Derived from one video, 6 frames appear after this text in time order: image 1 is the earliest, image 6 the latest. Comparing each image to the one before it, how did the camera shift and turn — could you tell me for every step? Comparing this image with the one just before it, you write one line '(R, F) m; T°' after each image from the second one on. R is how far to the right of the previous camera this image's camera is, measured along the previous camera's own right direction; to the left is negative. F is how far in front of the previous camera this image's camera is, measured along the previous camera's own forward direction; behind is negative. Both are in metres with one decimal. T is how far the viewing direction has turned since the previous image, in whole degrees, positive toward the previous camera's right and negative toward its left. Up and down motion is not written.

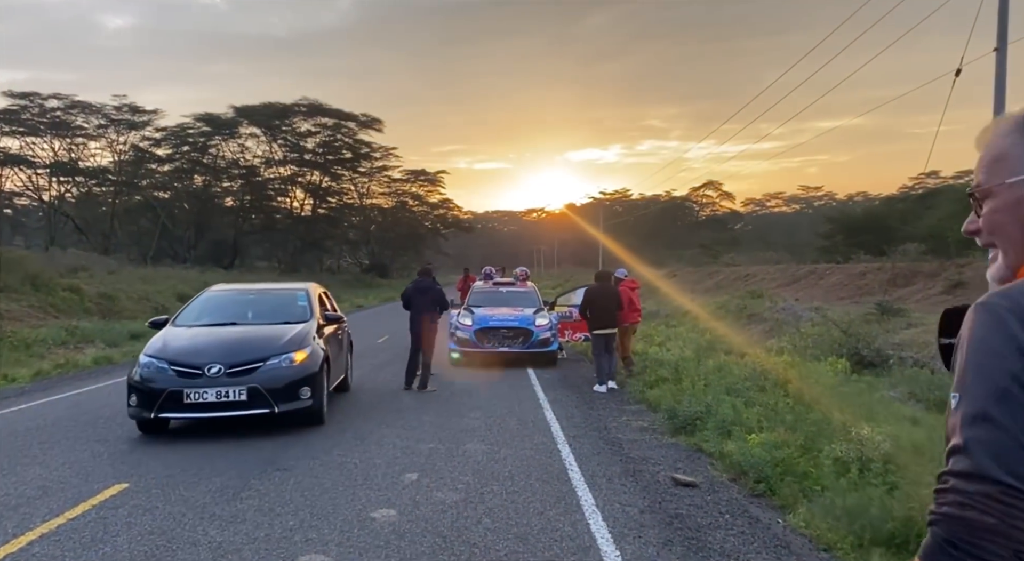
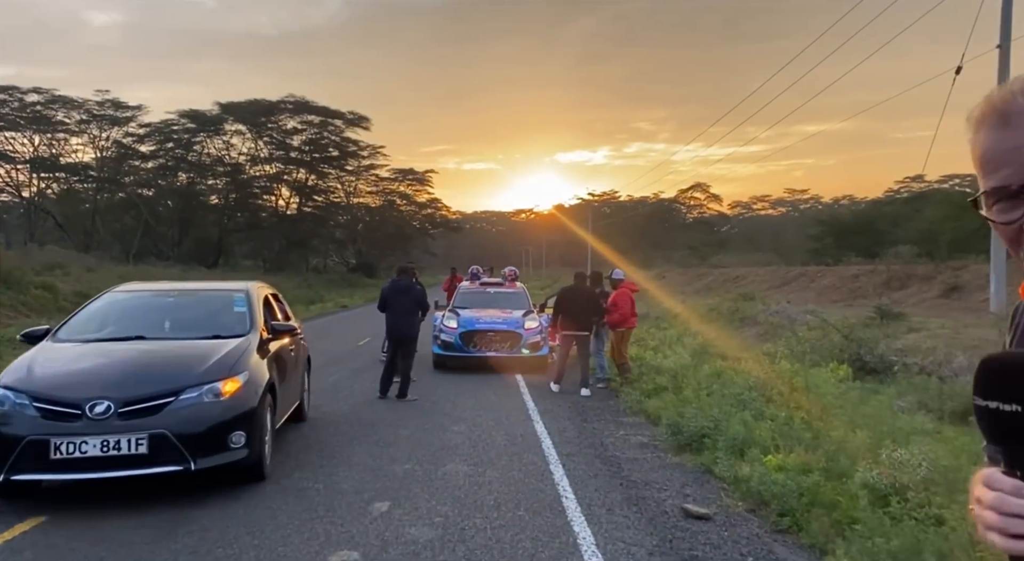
(0.0, +0.8) m; +1°
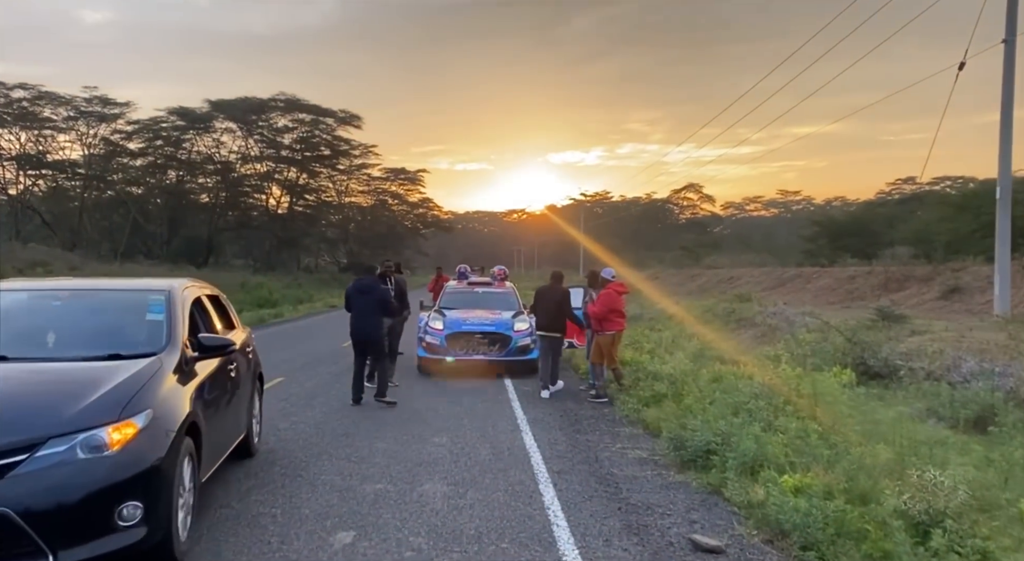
(+0.1, +0.7) m; +1°
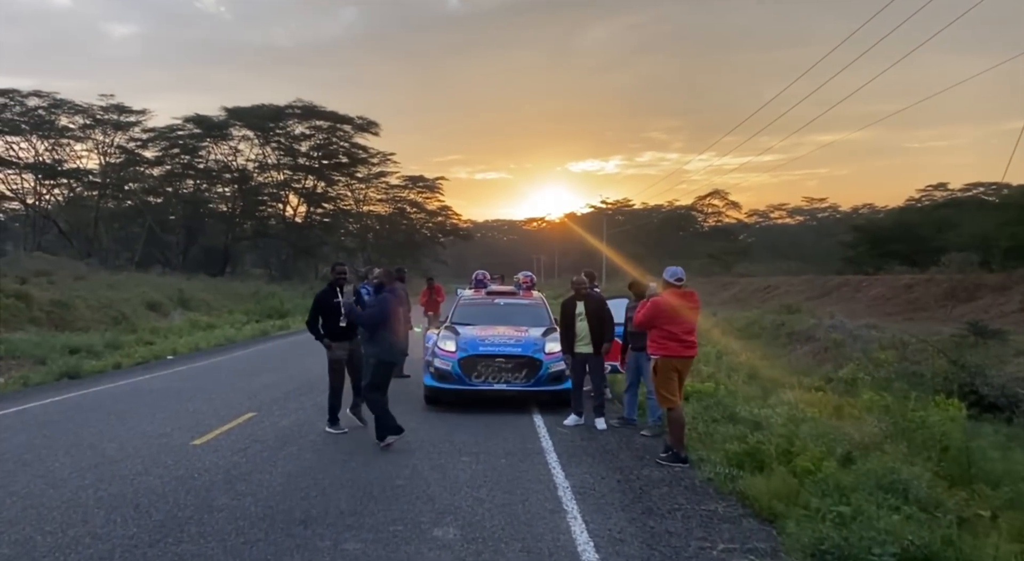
(-0.2, +2.7) m; -2°
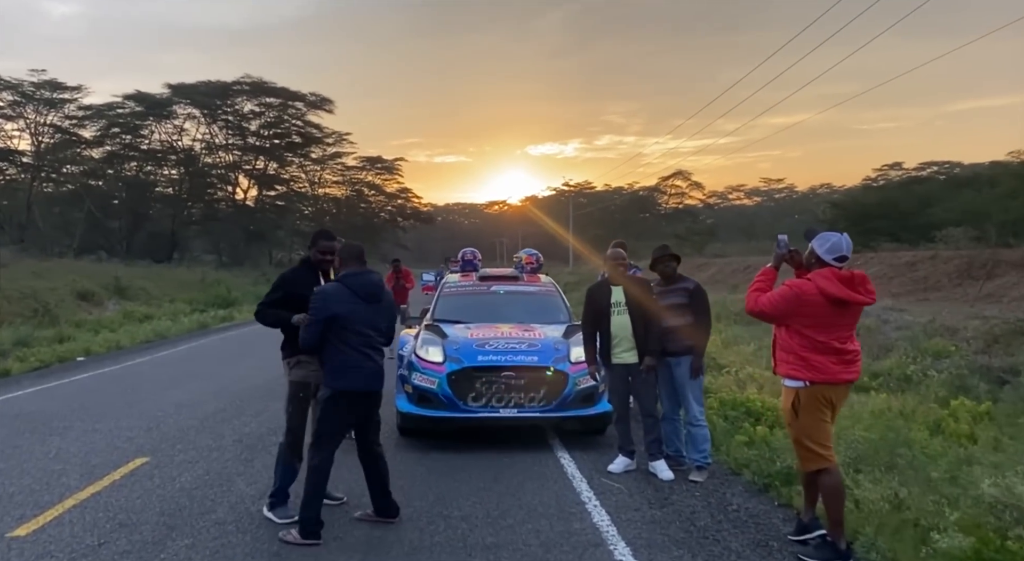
(-0.6, +3.2) m; +3°
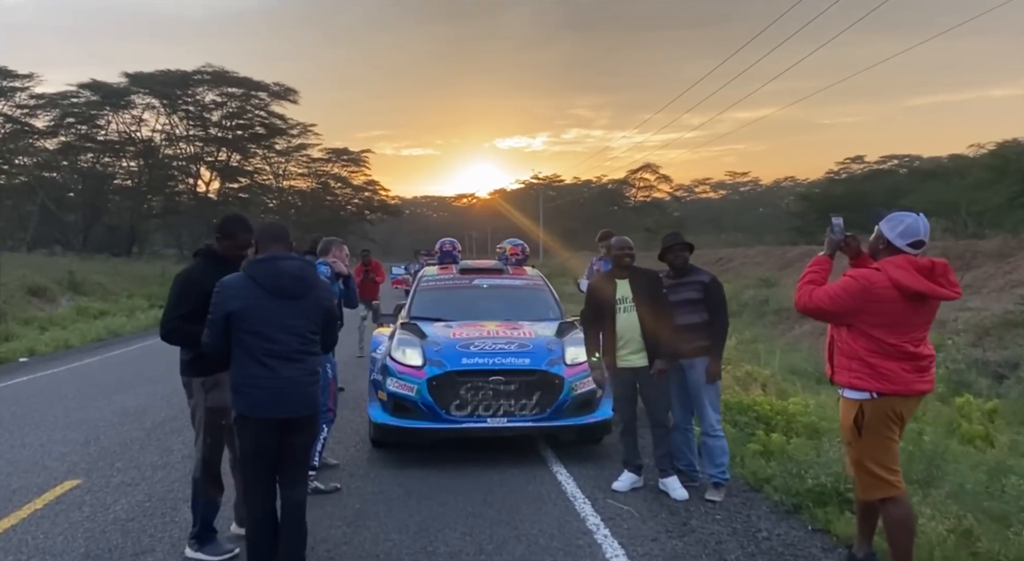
(-0.2, +0.8) m; +3°
